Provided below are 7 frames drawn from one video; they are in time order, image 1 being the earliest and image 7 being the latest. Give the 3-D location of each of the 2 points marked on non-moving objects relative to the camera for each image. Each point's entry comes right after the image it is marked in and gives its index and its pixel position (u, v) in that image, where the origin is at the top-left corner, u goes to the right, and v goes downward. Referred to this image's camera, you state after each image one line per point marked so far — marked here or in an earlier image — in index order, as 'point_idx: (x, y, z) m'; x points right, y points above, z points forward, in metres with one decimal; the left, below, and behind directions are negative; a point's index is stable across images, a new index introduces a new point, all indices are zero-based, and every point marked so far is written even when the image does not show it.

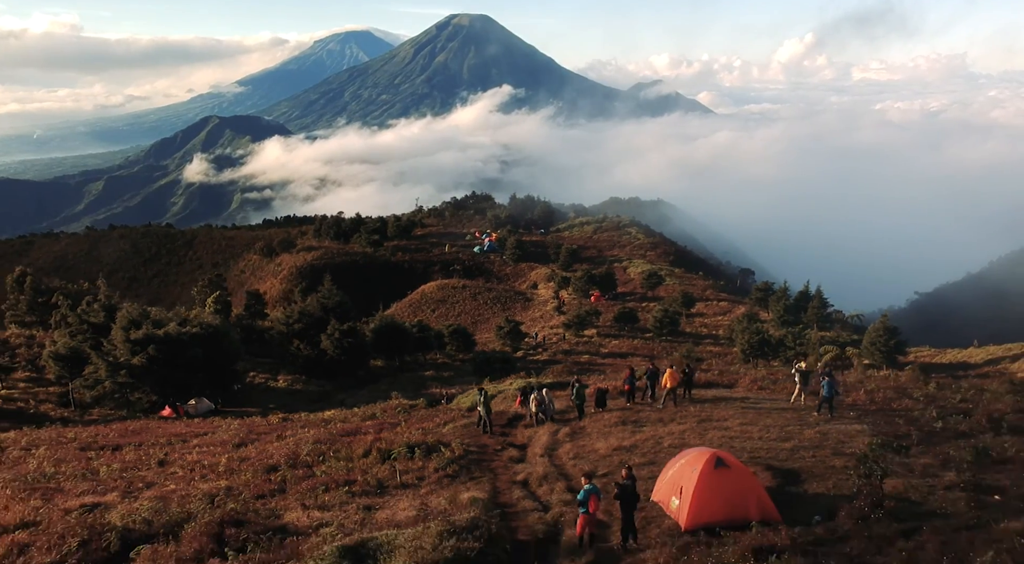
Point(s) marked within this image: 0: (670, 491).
0: (+2.0, -2.5, +12.1) m
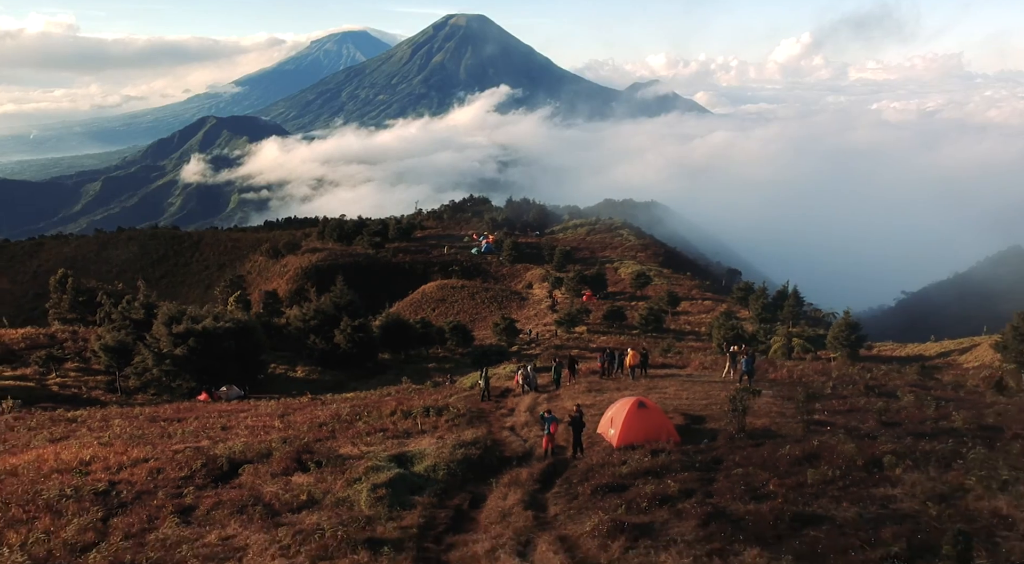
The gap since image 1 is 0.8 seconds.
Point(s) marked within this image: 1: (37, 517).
0: (+1.9, -2.5, +16.8) m
1: (-7.9, -3.4, +14.4) m
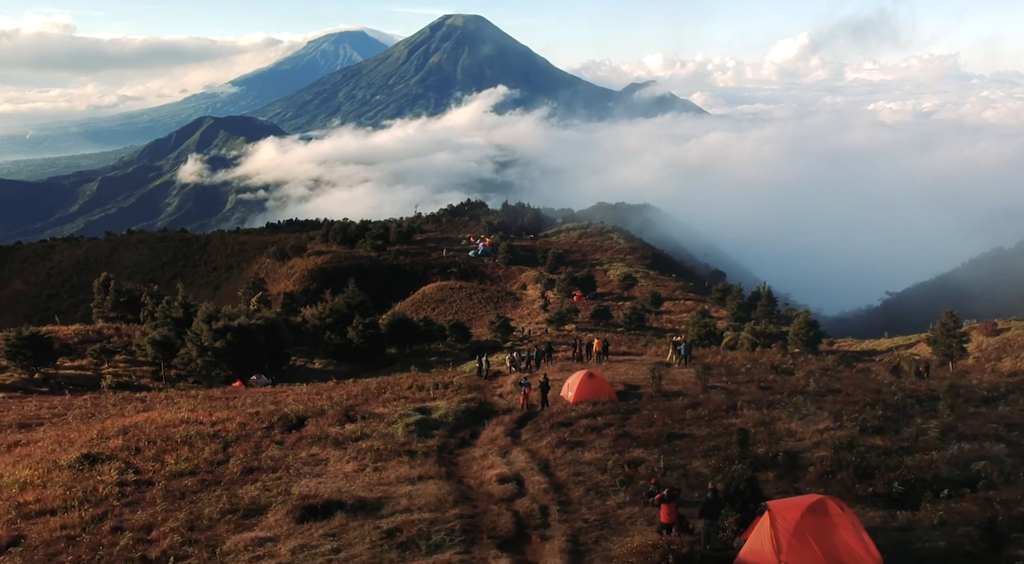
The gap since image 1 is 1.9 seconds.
0: (+1.6, -2.7, +22.9) m
1: (-8.2, -3.5, +20.4) m
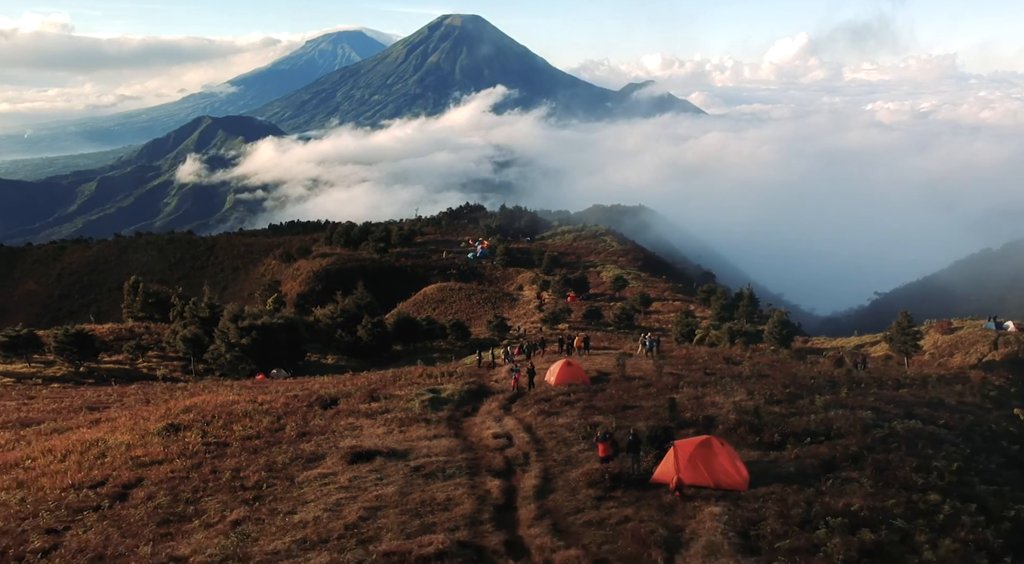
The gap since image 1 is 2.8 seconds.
0: (+1.4, -2.9, +27.8) m
1: (-8.4, -3.7, +25.3) m
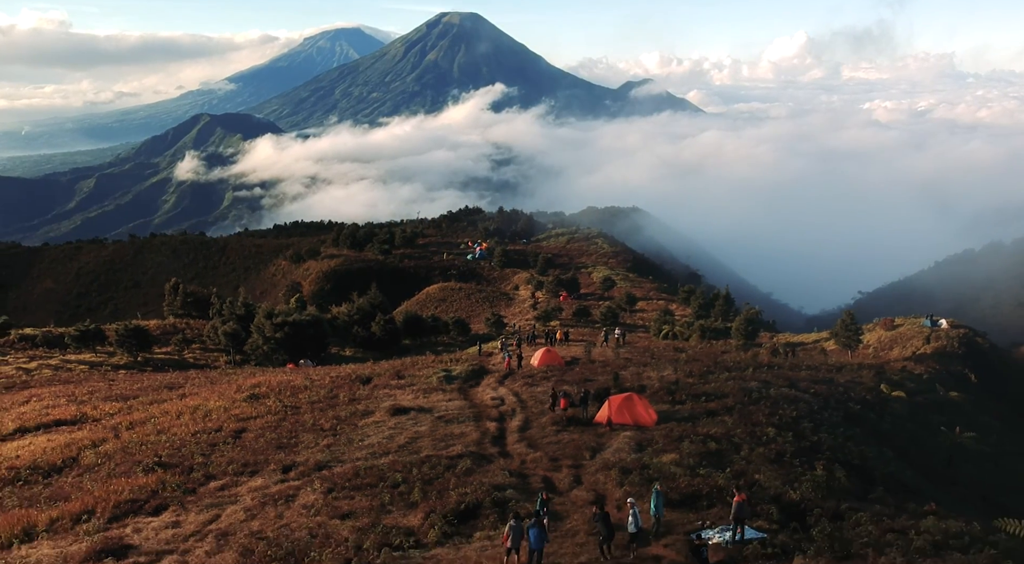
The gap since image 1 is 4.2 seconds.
0: (+1.1, -3.1, +35.8) m
1: (-8.7, -3.9, +33.3) m
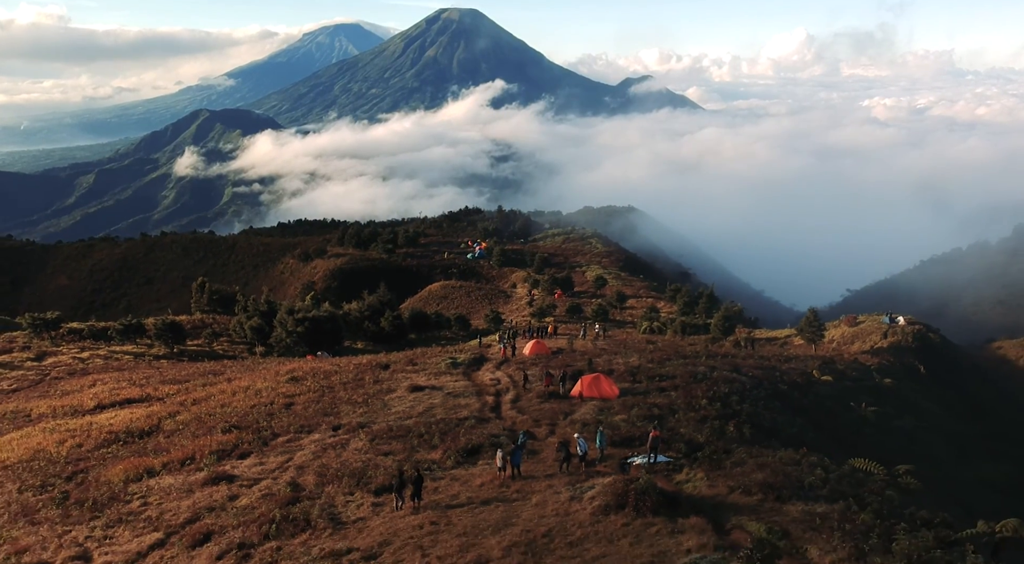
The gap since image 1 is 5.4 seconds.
0: (+0.9, -3.2, +42.3) m
1: (-8.9, -4.0, +39.8) m
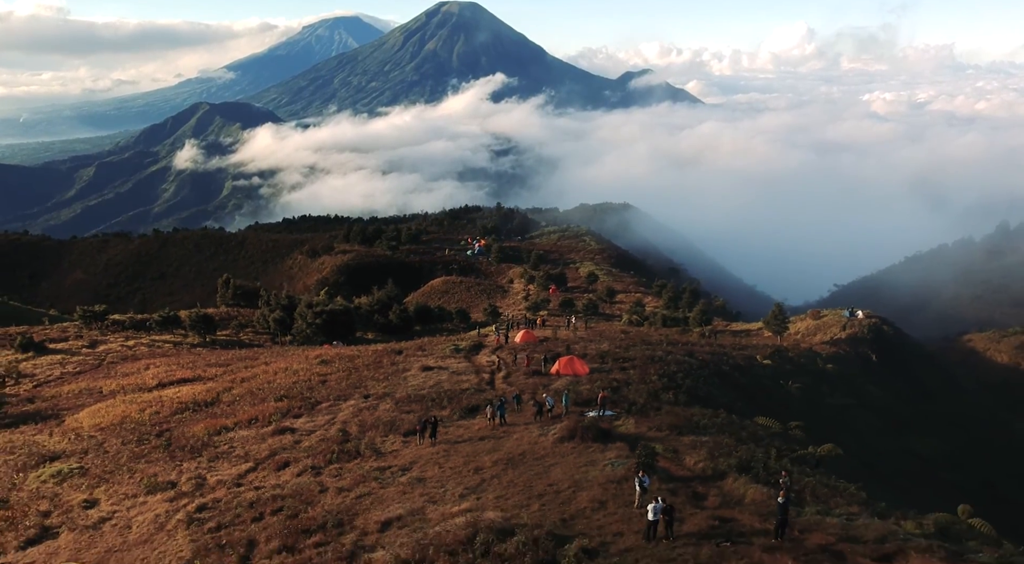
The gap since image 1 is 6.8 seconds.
0: (+0.5, -3.1, +49.8) m
1: (-9.2, -4.0, +47.3) m
